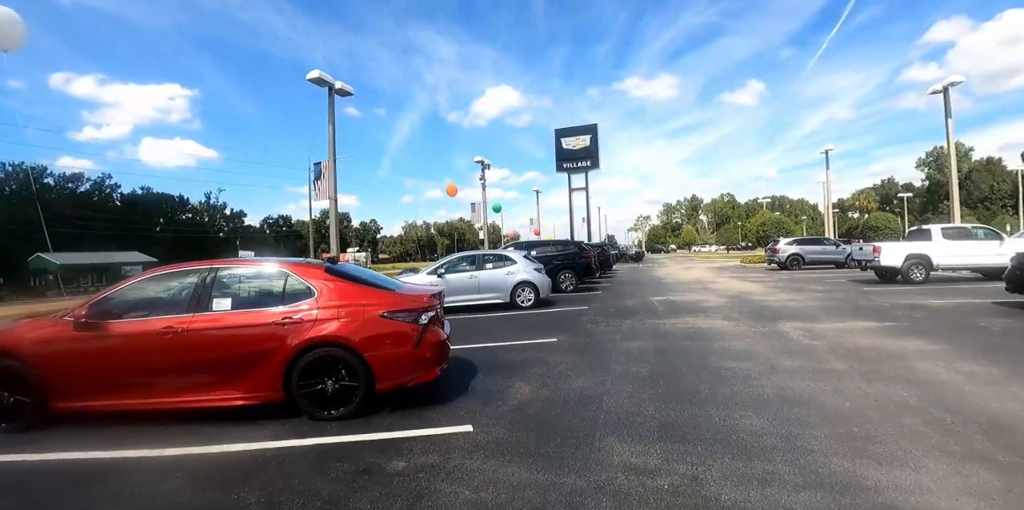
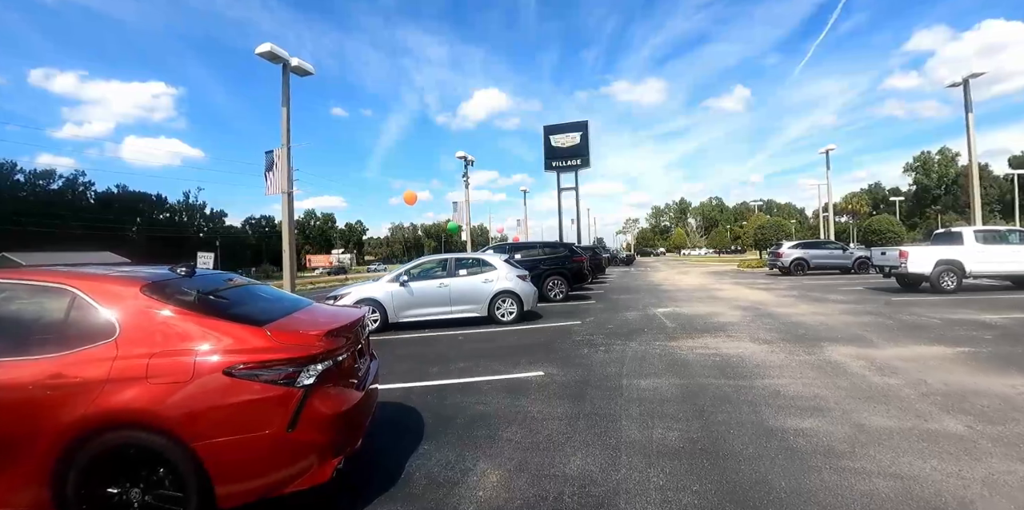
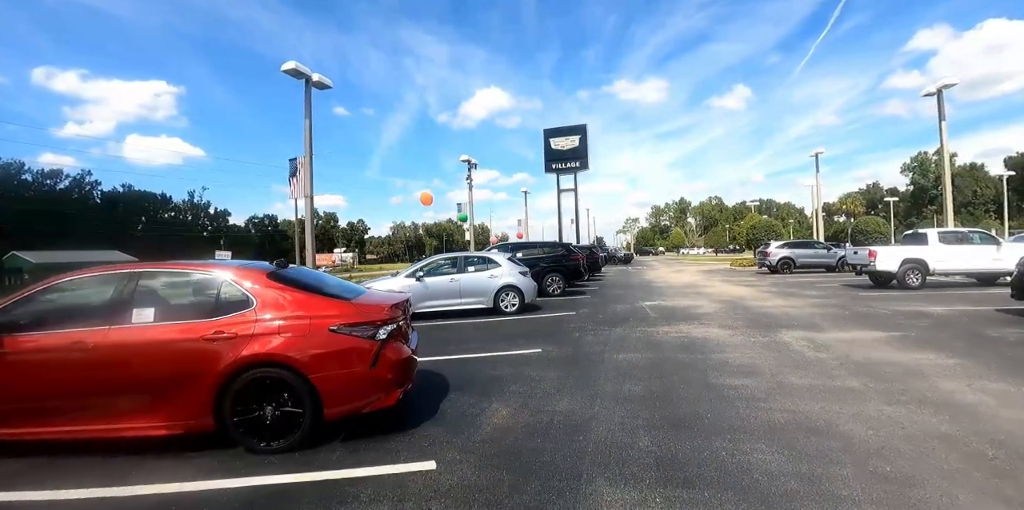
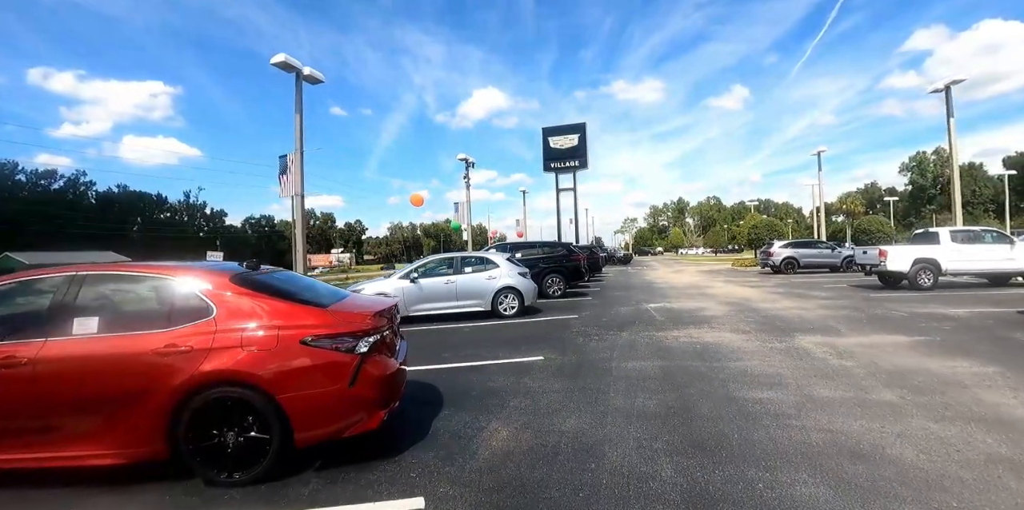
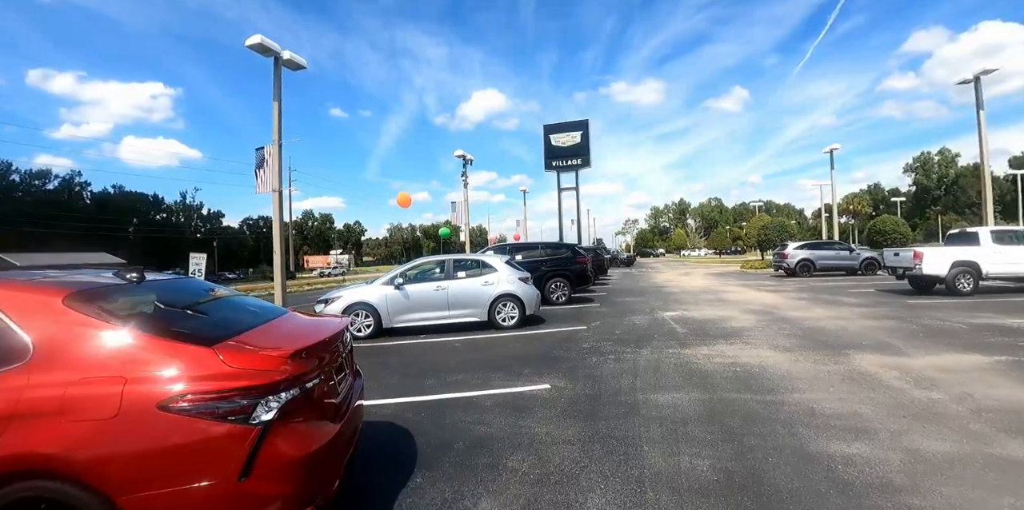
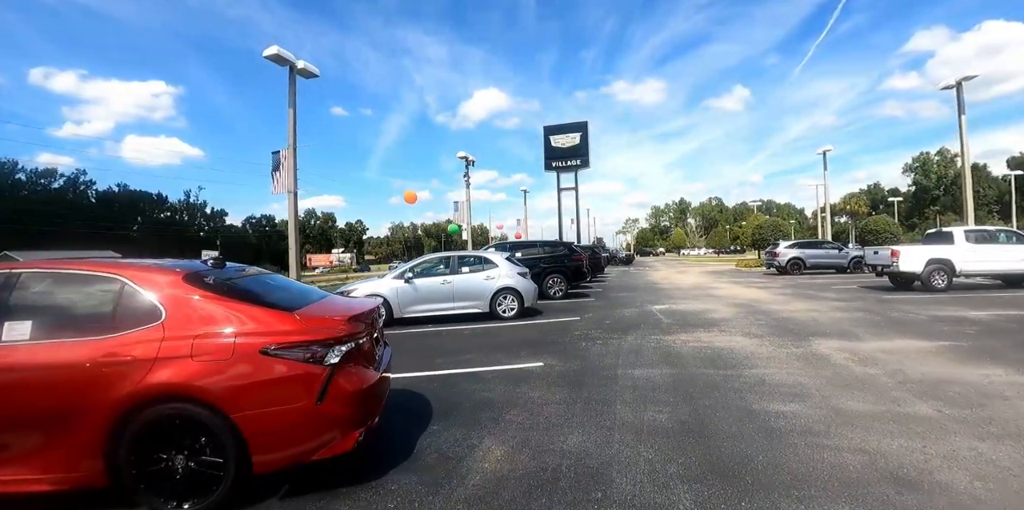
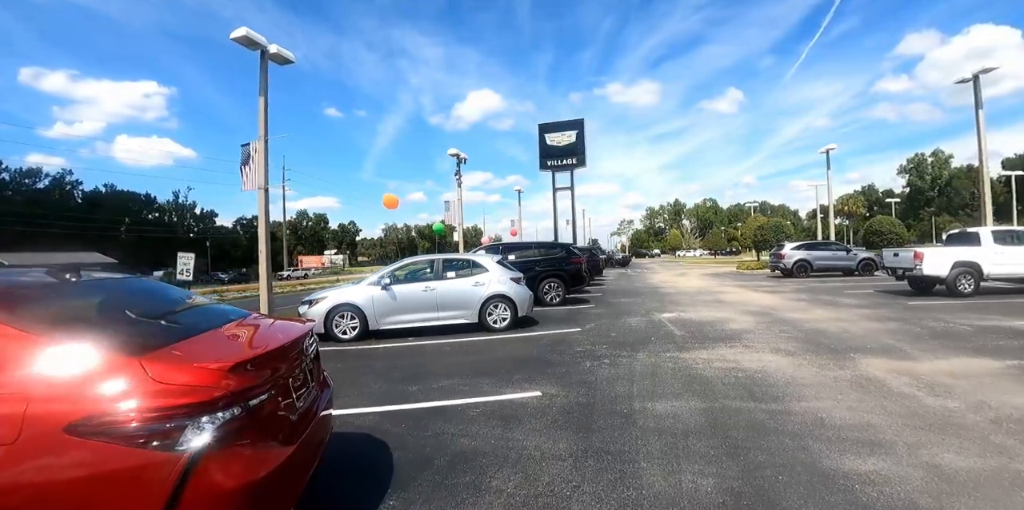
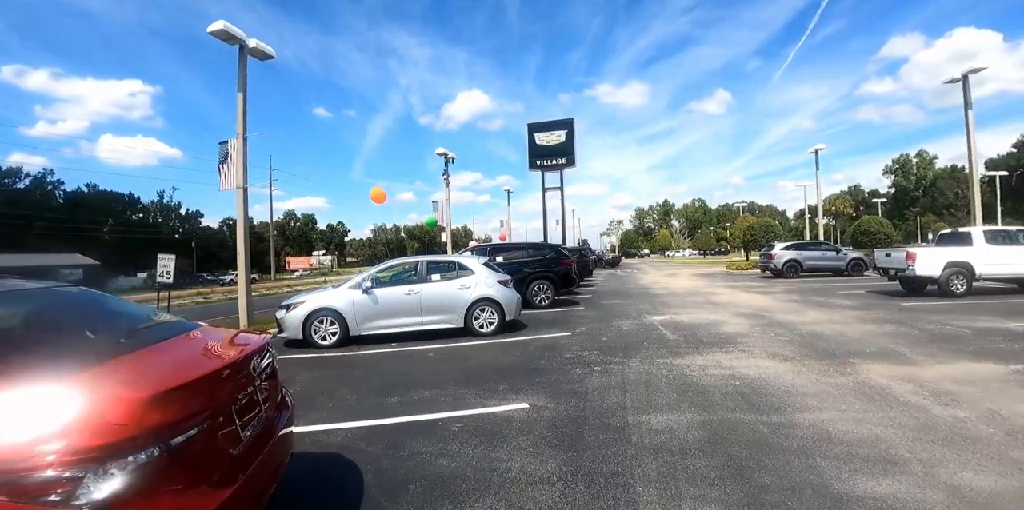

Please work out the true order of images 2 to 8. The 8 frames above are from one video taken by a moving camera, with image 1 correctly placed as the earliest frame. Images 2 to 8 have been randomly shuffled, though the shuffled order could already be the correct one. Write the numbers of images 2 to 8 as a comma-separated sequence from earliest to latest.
3, 4, 6, 2, 5, 7, 8
